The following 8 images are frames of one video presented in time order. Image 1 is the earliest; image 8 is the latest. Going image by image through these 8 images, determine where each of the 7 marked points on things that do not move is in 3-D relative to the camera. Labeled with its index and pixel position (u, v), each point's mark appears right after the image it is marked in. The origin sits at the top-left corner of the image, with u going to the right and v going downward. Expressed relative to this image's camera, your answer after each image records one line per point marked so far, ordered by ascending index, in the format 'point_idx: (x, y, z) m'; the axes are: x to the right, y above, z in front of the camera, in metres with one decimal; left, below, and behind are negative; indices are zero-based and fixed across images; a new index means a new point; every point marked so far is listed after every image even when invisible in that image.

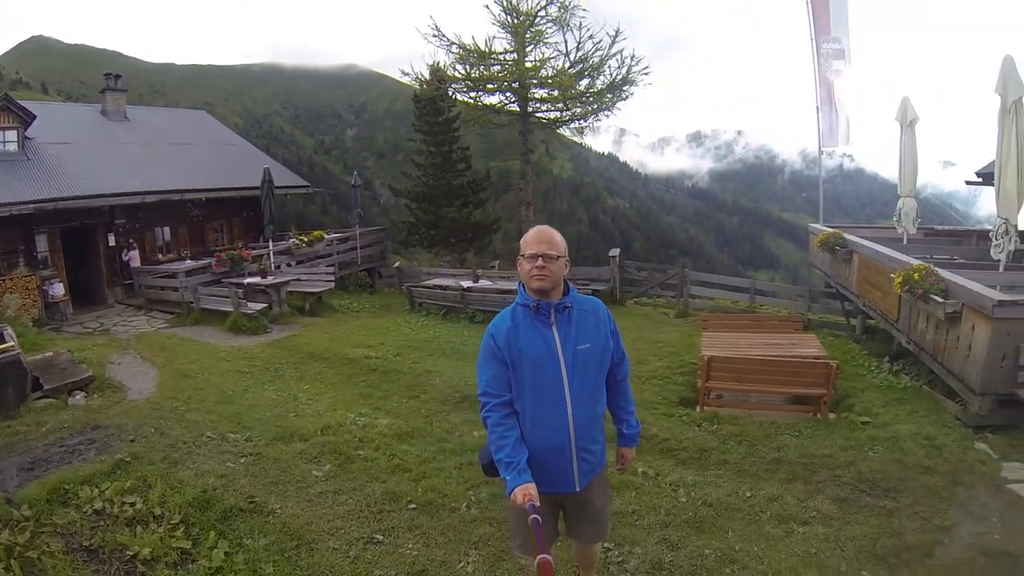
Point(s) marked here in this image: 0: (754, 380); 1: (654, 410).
0: (+2.6, -1.0, +8.0) m
1: (+1.9, -1.4, +8.5) m
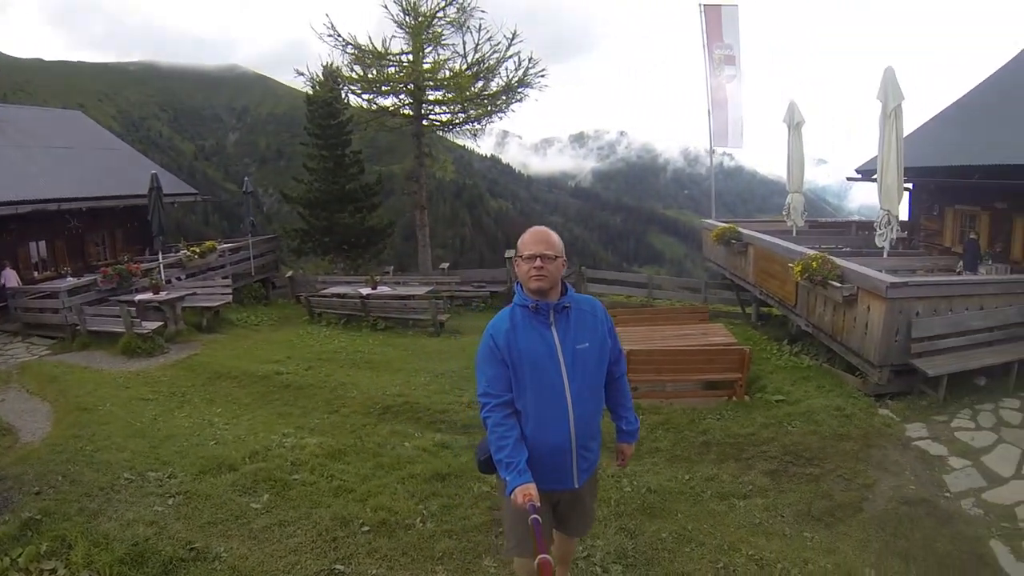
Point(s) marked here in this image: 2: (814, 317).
0: (+1.8, -0.9, +8.4) m
1: (+1.0, -1.4, +8.8) m
2: (+3.5, -0.3, +8.3) m
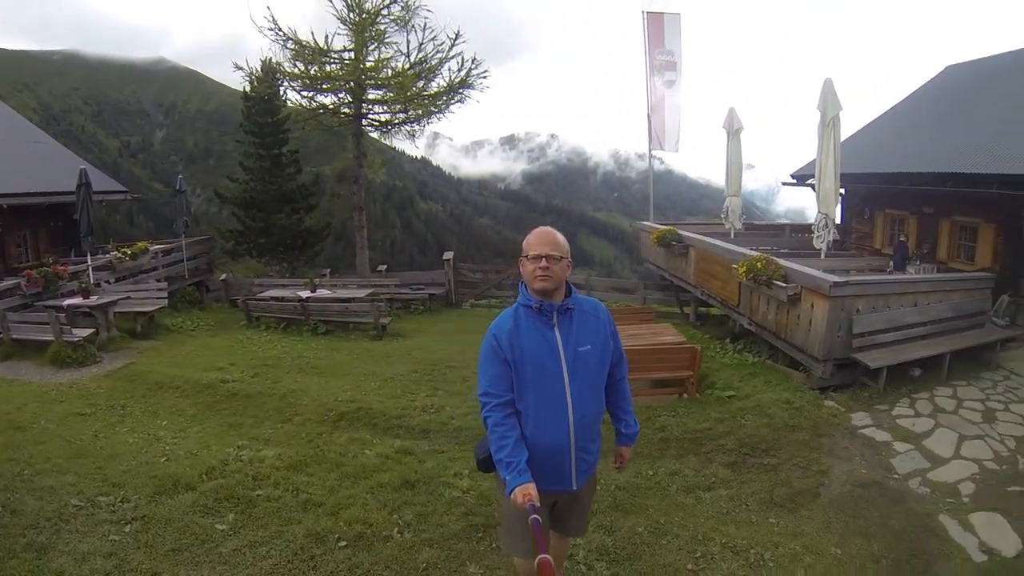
0: (+1.3, -0.9, +8.7) m
1: (+0.4, -1.4, +8.9) m
2: (+3.0, -0.3, +8.8) m
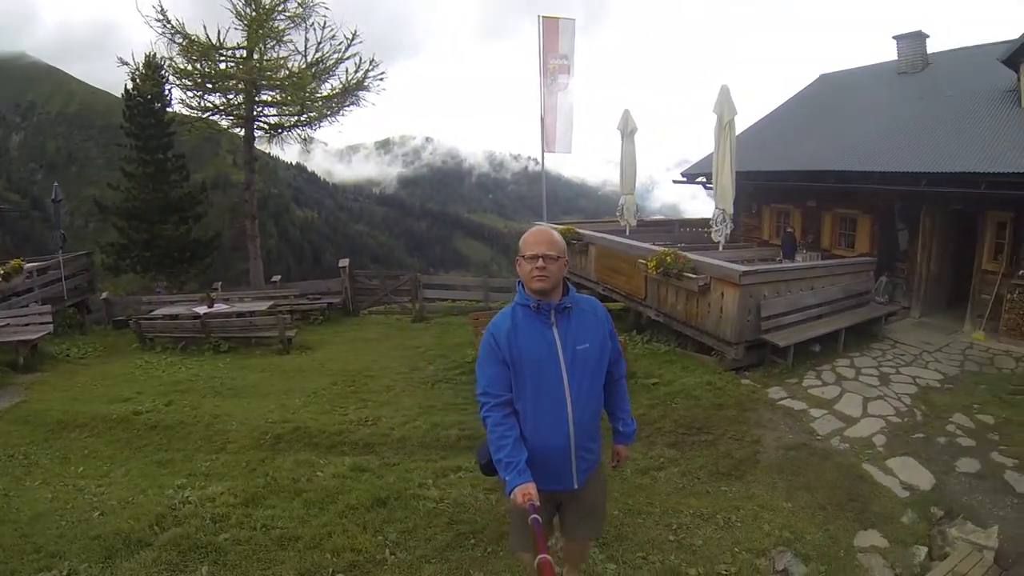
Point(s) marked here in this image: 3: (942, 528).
0: (+0.3, -0.9, +9.0) m
1: (-0.5, -1.4, +8.9) m
2: (+1.9, -0.2, +9.6) m
3: (+3.4, -1.9, +6.1) m
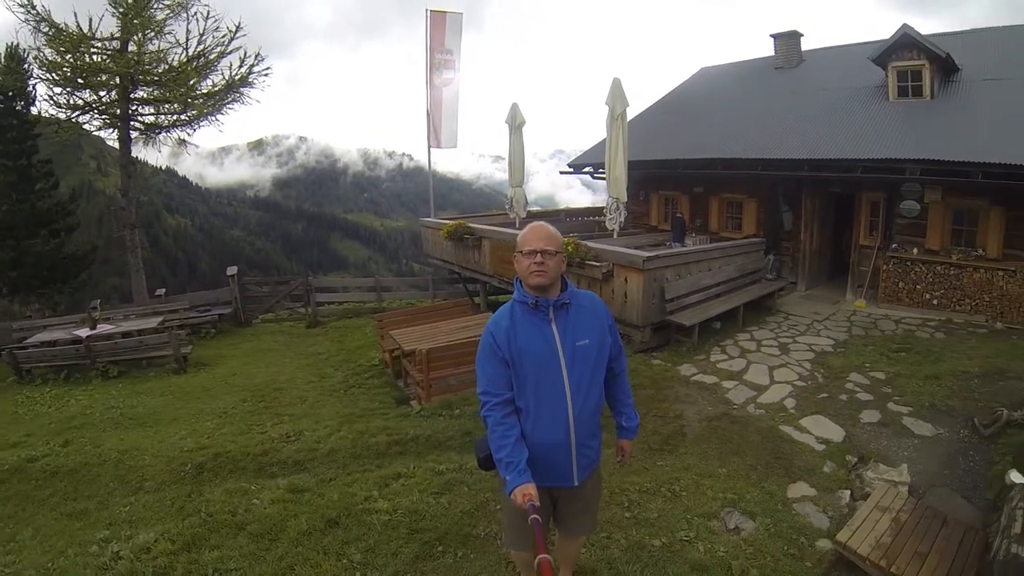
0: (-0.6, -0.9, +9.0) m
1: (-1.4, -1.4, +8.7) m
2: (+0.7, -0.1, +10.0) m
3: (+3.1, -1.7, +6.9) m
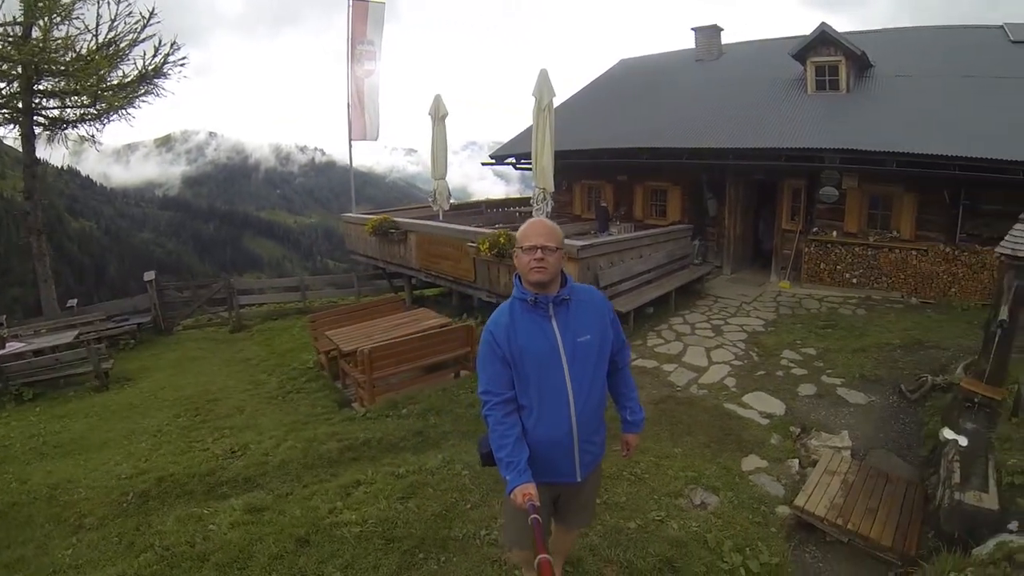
0: (-1.3, -0.8, +8.8) m
1: (-2.0, -1.4, +8.4) m
2: (-0.2, 0.0, +10.0) m
3: (+2.8, -1.5, +7.4) m
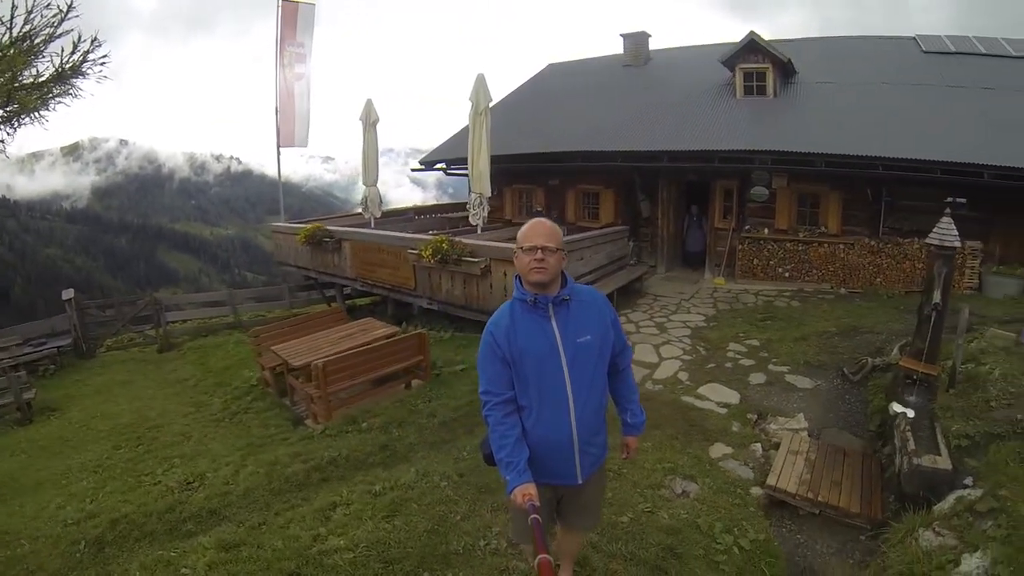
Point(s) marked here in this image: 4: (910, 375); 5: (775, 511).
0: (-1.7, -0.9, +8.5) m
1: (-2.3, -1.6, +8.0) m
2: (-0.9, -0.1, +9.9) m
3: (+2.6, -1.4, +7.9) m
4: (+3.9, -0.8, +7.4) m
5: (+2.4, -2.0, +6.9) m
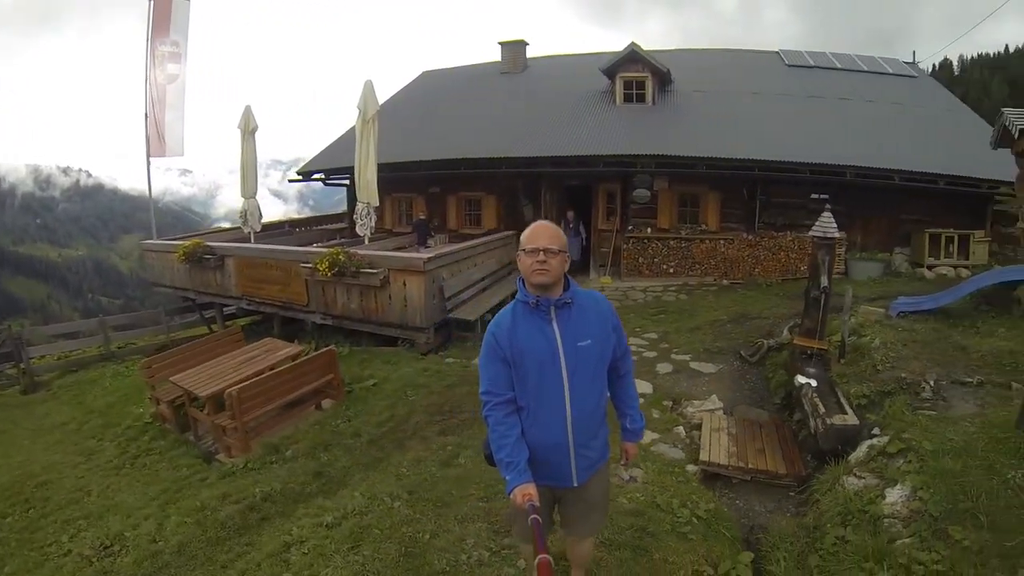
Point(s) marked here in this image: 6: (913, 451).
0: (-2.5, -1.1, +7.8) m
1: (-2.9, -1.8, +7.2) m
2: (-2.2, -0.3, +9.4) m
3: (+1.8, -1.4, +8.5) m
4: (+3.2, -0.7, +8.4) m
5: (+2.0, -1.9, +7.5) m
6: (+3.4, -1.4, +6.5) m
